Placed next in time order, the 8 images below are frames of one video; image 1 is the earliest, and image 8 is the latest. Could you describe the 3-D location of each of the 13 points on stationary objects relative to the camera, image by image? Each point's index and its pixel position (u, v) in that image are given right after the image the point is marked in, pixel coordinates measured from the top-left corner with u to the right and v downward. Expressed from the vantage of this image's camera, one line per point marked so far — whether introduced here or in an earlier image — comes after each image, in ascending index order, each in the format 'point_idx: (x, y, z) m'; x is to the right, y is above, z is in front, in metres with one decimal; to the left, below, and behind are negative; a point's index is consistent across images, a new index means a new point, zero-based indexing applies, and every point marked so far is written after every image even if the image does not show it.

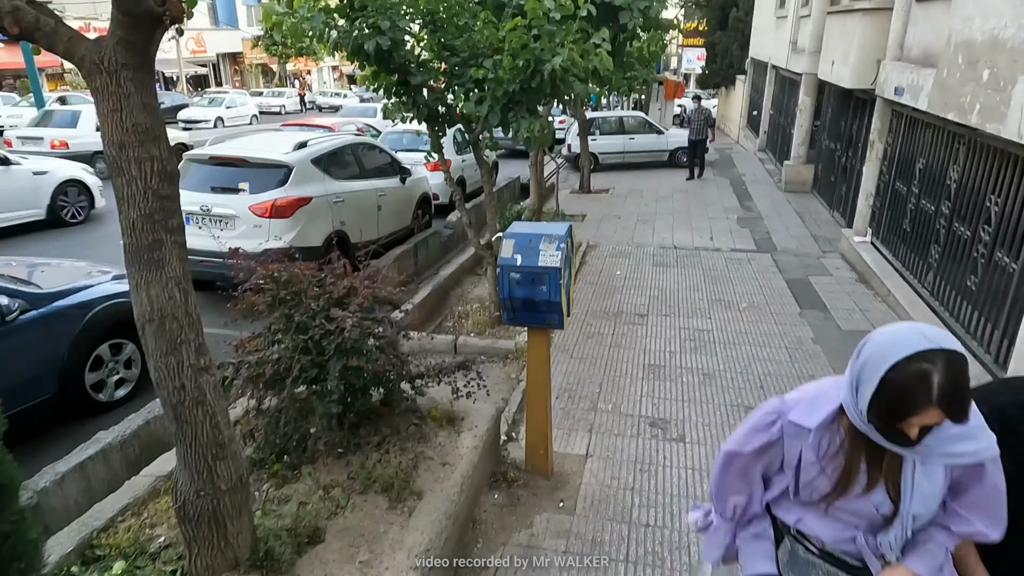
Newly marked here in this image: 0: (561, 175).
0: (+1.3, +3.0, +17.8) m
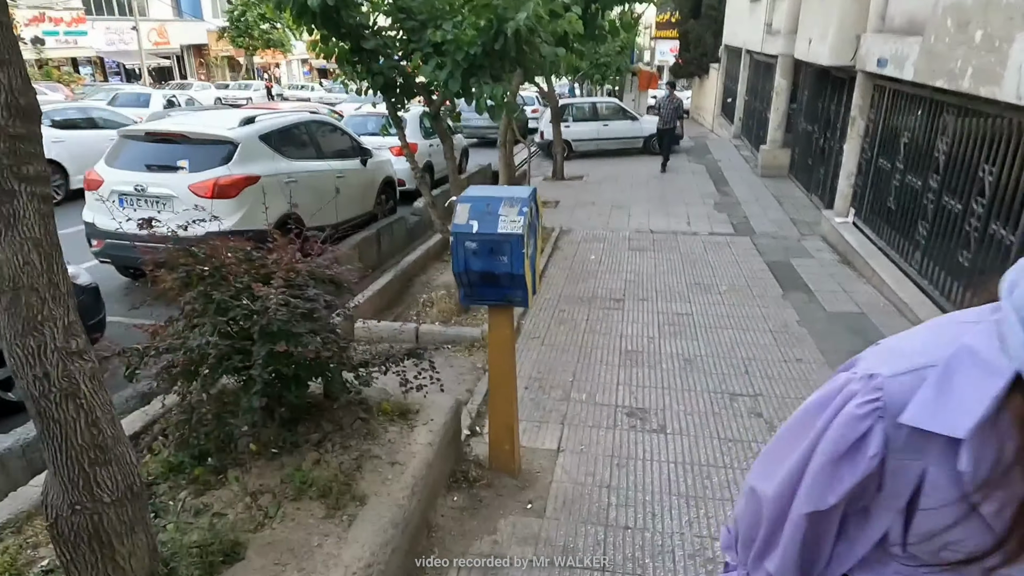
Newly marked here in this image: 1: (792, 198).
0: (+0.6, +3.3, +17.4) m
1: (+5.3, +1.7, +12.5) m
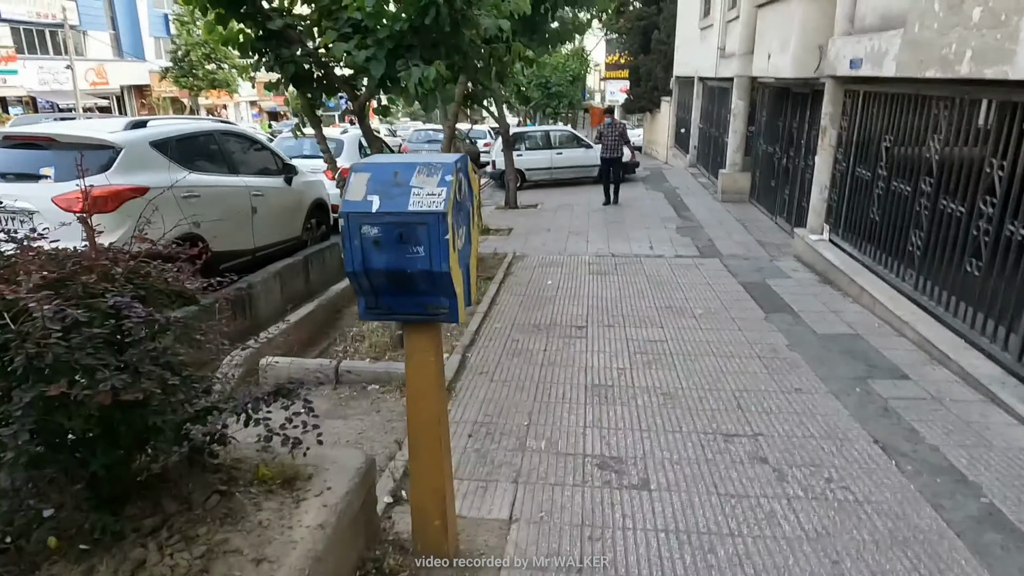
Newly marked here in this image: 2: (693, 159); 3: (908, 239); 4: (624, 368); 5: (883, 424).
0: (-0.6, +2.4, +16.5) m
1: (+4.4, +1.2, +11.9) m
2: (+5.1, +3.7, +18.9) m
3: (+3.7, +0.5, +6.2) m
4: (+0.8, -0.6, +5.0) m
5: (+2.3, -0.8, +4.1) m
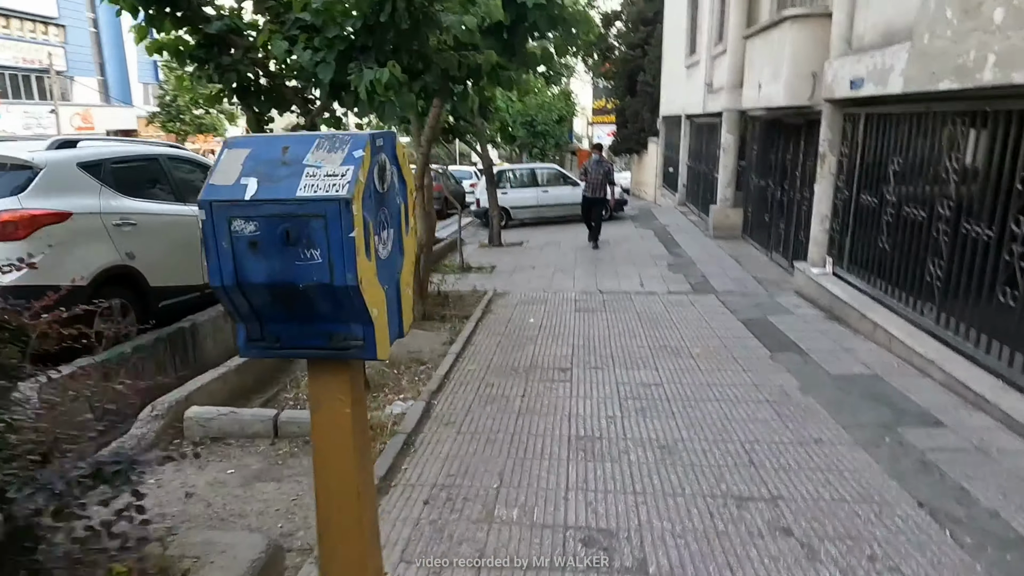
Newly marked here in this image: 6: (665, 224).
0: (-1.0, +1.3, +16.0) m
1: (+4.1, +0.5, +11.4) m
2: (+4.7, +2.5, +18.5) m
3: (+3.5, +0.2, +5.6) m
4: (+0.7, -0.8, +4.3) m
5: (+2.1, -1.0, +3.4) m
6: (+3.6, +1.5, +15.5) m
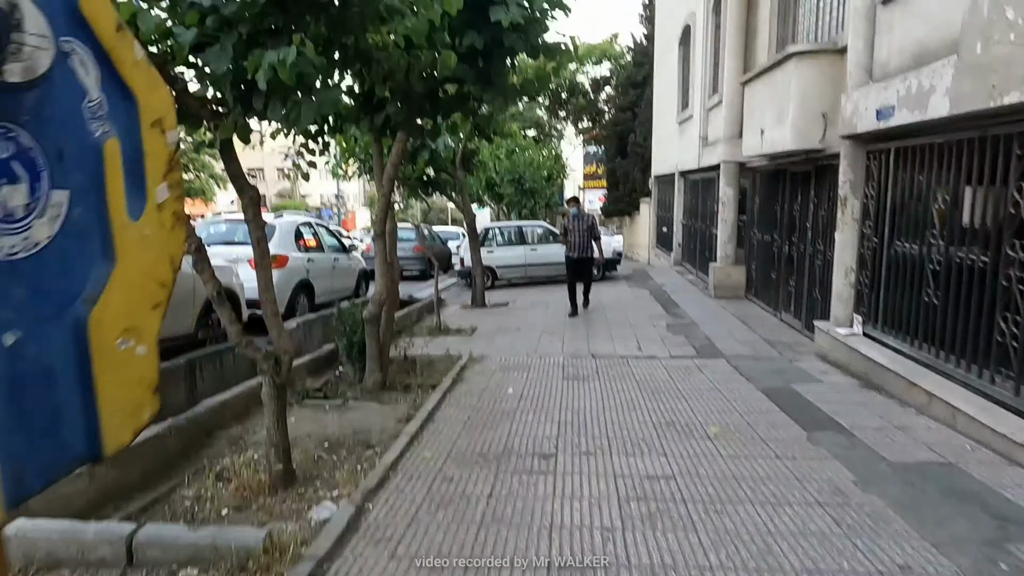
0: (-1.3, -0.1, +14.9) m
1: (+3.8, -0.5, +10.3) m
2: (+4.4, +0.8, +17.6) m
3: (+3.3, -0.3, +4.6) m
4: (+0.5, -1.1, +3.1) m
5: (+1.9, -1.2, +2.2) m
6: (+3.2, +0.1, +14.5) m
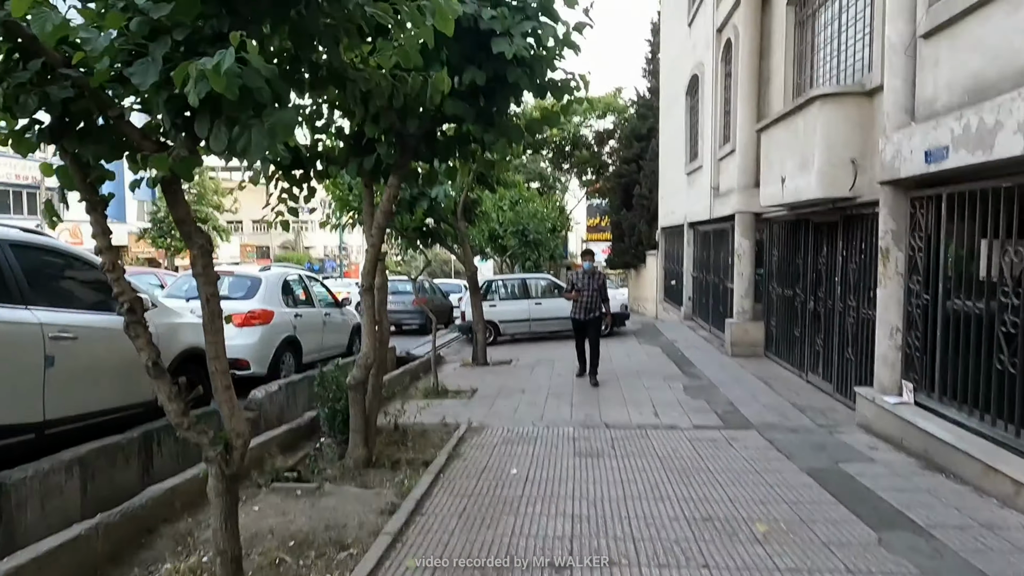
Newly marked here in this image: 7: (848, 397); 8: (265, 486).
0: (-1.2, -1.3, +14.2) m
1: (+3.8, -1.3, +9.5) m
2: (+4.5, -0.6, +16.9) m
3: (+3.3, -0.7, +3.8) m
4: (+0.5, -1.4, +2.3) m
5: (+1.9, -1.4, +1.4) m
6: (+3.3, -1.1, +13.7) m
7: (+4.0, -1.3, +7.9) m
8: (-1.8, -1.4, +4.7) m
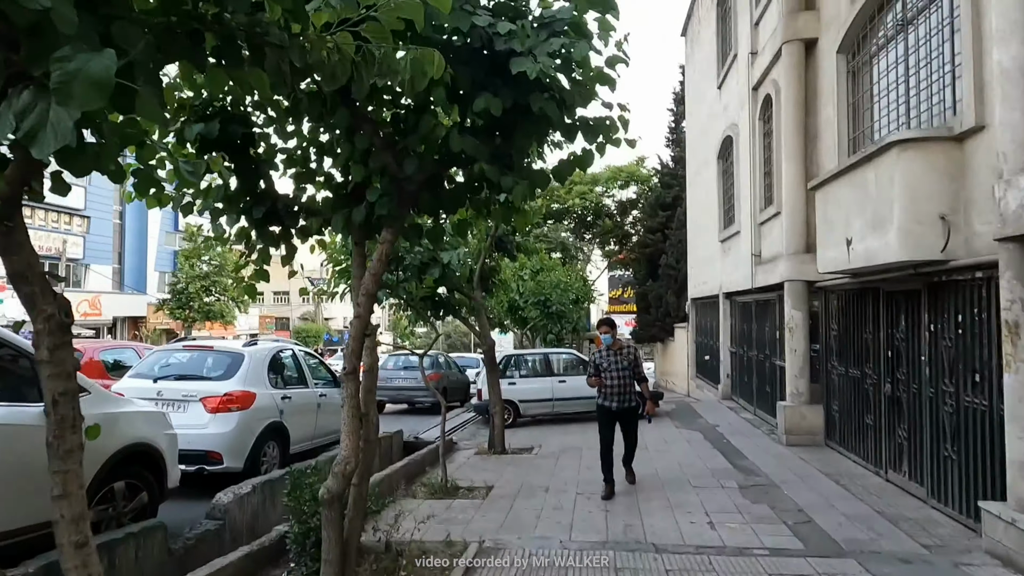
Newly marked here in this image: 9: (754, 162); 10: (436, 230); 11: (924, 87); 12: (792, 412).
0: (-0.8, -2.7, +12.8) m
1: (+4.1, -2.3, +8.0) m
2: (+4.9, -2.4, +15.4) m
3: (+3.4, -1.0, +2.4) m
4: (+0.5, -1.6, +0.9) m
5: (+2.0, -1.5, -0.1) m
6: (+3.7, -2.5, +12.2) m
7: (+4.2, -2.1, +6.3) m
8: (-1.6, -1.8, +3.4) m
9: (+4.5, +2.4, +12.5) m
10: (-0.6, +0.4, +5.1) m
11: (+4.3, +2.1, +7.0) m
12: (+4.2, -1.8, +10.0) m
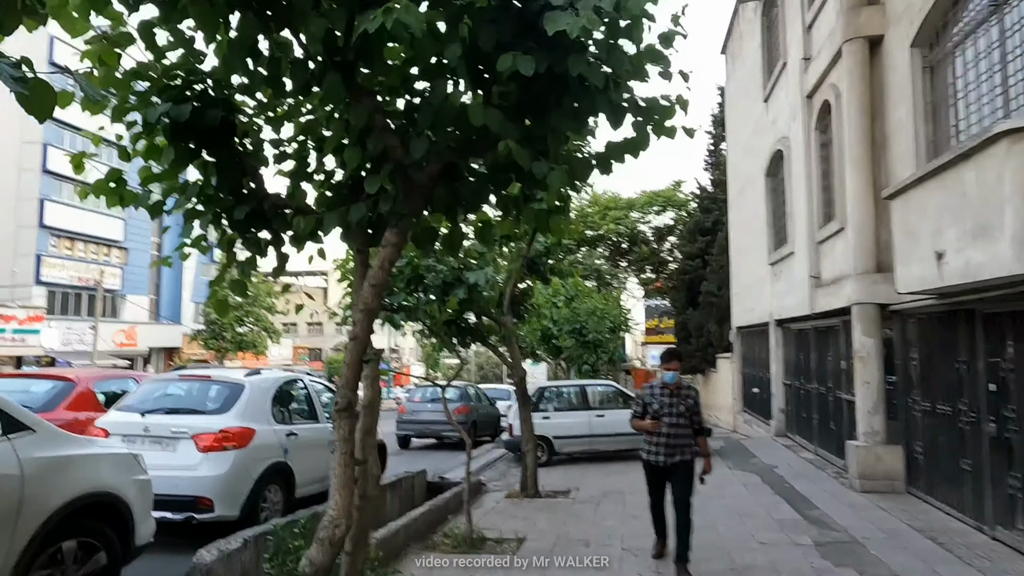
0: (-0.2, -3.2, +11.7) m
1: (+4.5, -2.5, +6.7) m
2: (+5.7, -2.9, +14.1) m
3: (+3.5, -1.0, +1.2) m
4: (+0.6, -1.5, -0.1) m
5: (+1.9, -1.3, -1.1) m
6: (+4.3, -2.9, +10.9) m
7: (+4.5, -2.2, +5.1) m
8: (-1.5, -1.9, +2.4) m
9: (+5.1, +1.9, +11.4) m
10: (-0.4, +0.3, +4.2) m
11: (+4.6, +1.9, +5.9) m
12: (+4.6, -2.2, +8.7) m
